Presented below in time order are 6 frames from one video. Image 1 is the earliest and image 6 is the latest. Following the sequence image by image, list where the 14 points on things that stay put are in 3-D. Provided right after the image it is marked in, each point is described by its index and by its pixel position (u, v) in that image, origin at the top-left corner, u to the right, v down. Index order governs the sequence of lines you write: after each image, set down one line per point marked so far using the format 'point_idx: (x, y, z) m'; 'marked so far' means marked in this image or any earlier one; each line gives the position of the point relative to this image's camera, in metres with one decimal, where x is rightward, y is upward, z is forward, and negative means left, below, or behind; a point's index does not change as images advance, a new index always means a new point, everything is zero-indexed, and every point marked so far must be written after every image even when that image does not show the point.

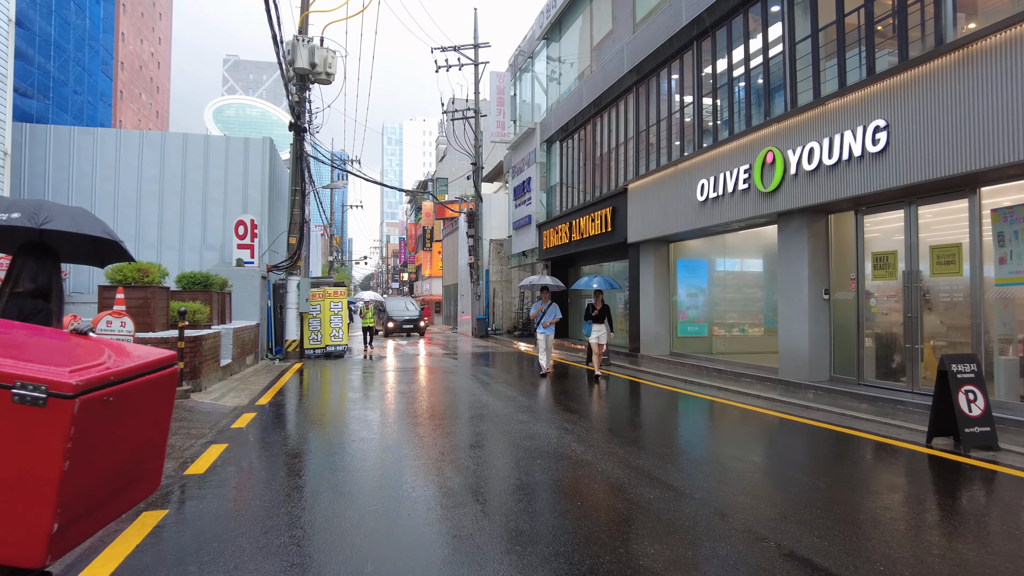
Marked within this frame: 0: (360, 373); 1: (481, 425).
0: (-3.1, -1.8, +13.4) m
1: (-0.3, -1.5, +7.3) m
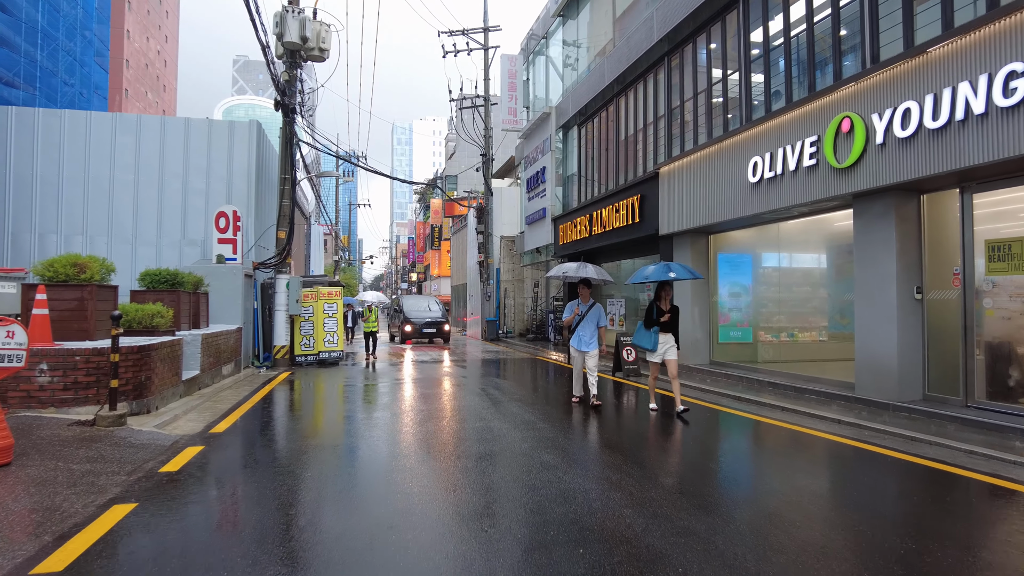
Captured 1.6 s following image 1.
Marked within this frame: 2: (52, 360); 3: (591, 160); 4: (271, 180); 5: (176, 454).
0: (-2.8, -1.7, +11.7) m
1: (-0.2, -1.5, +5.5) m
2: (-4.7, -0.7, +6.7) m
3: (+2.2, +3.6, +18.4) m
4: (-6.5, +2.9, +17.7) m
5: (-3.1, -1.5, +6.1) m
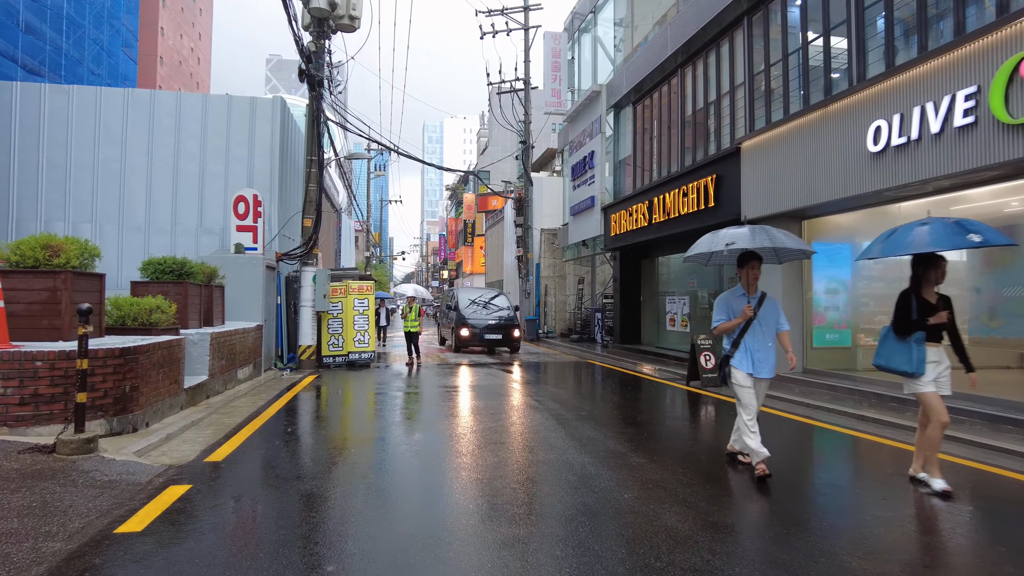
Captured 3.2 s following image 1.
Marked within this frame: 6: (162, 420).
0: (-1.9, -1.6, +10.1) m
1: (+0.5, -1.4, +3.8) m
2: (-4.0, -0.6, +5.2) m
3: (+3.4, +3.7, +16.5) m
4: (-5.3, +3.1, +16.2) m
5: (-2.4, -1.4, +4.5) m
6: (-3.6, -1.4, +6.8) m
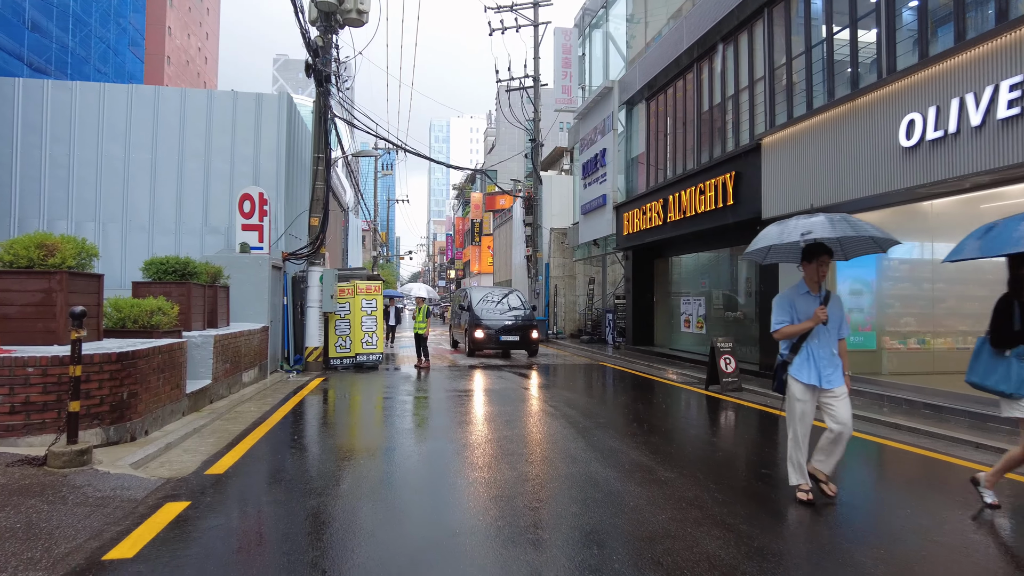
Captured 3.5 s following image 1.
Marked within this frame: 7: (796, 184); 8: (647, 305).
0: (-1.7, -1.6, +9.7) m
1: (+0.6, -1.4, +3.4) m
2: (-3.9, -0.6, +4.9) m
3: (+3.7, +3.7, +16.2) m
4: (-5.1, +3.0, +15.9) m
5: (-2.3, -1.4, +4.2) m
6: (-3.4, -1.4, +6.5) m
7: (+4.5, +1.7, +10.5) m
8: (+3.6, -0.5, +17.5) m
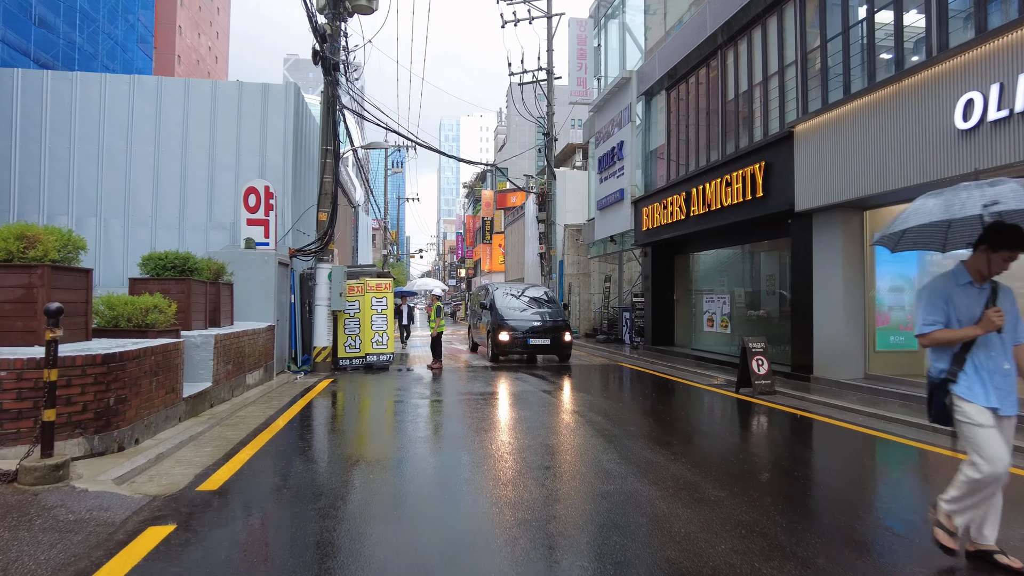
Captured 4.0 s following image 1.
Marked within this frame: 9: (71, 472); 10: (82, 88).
0: (-1.4, -1.6, +9.2) m
1: (+0.8, -1.4, +2.8) m
2: (-3.7, -0.6, +4.4) m
3: (+4.0, +3.7, +15.5) m
4: (-4.7, +3.1, +15.4) m
5: (-2.1, -1.4, +3.6) m
6: (-3.2, -1.3, +6.0) m
7: (+4.8, +1.7, +9.8) m
8: (+3.9, -0.4, +16.9) m
9: (-3.0, -1.2, +4.4) m
10: (-8.3, +3.8, +12.7) m
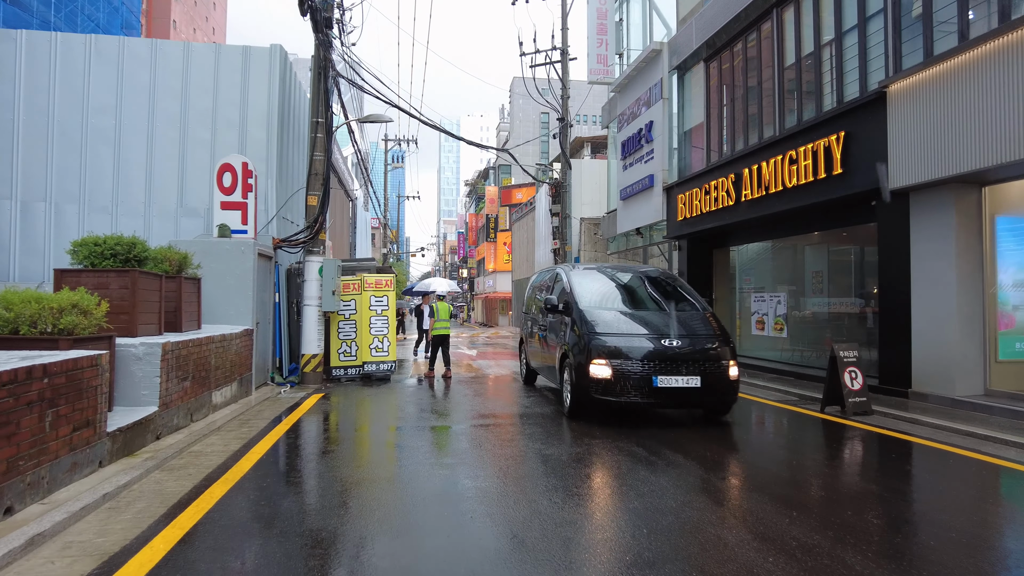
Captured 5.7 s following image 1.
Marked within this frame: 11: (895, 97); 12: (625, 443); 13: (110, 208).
0: (-1.0, -1.5, +7.3) m
1: (+1.2, -1.3, +0.9) m
2: (-3.3, -0.5, +2.5) m
3: (+4.4, +3.8, +13.6) m
4: (-4.3, +3.1, +13.5) m
5: (-1.7, -1.3, +1.7) m
6: (-2.8, -1.3, +4.0) m
7: (+5.2, +1.8, +7.9) m
8: (+4.3, -0.3, +15.0) m
9: (-2.6, -1.2, +2.5) m
10: (-7.9, +3.9, +10.7) m
11: (+5.0, +2.5, +8.8) m
12: (+1.1, -1.5, +6.3) m
13: (-6.7, +1.3, +11.0) m
